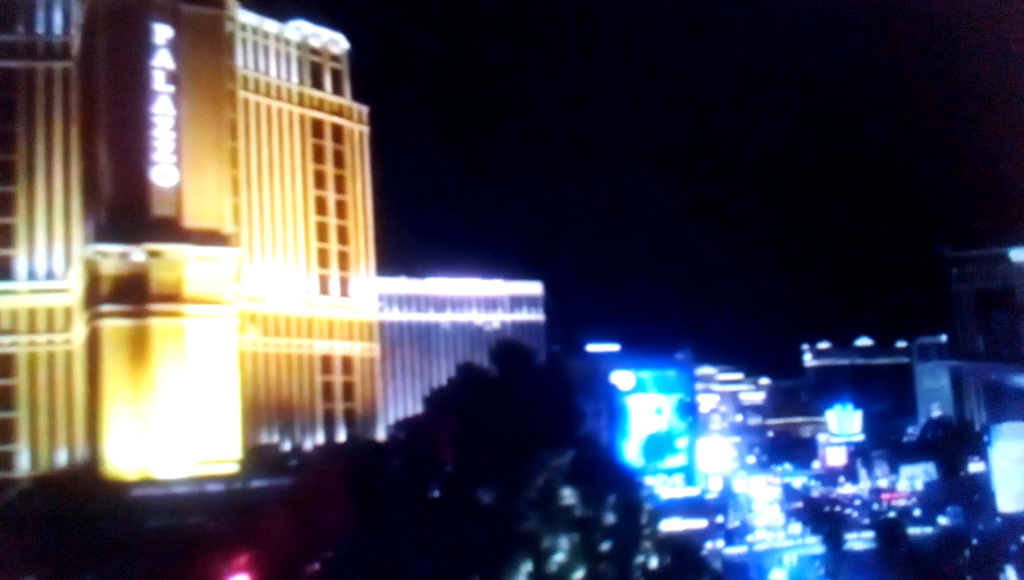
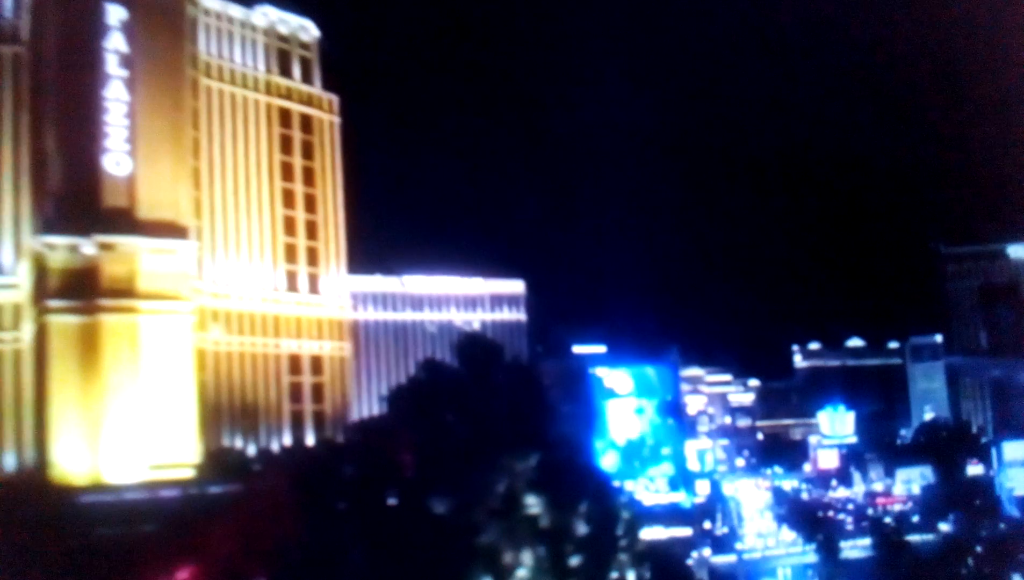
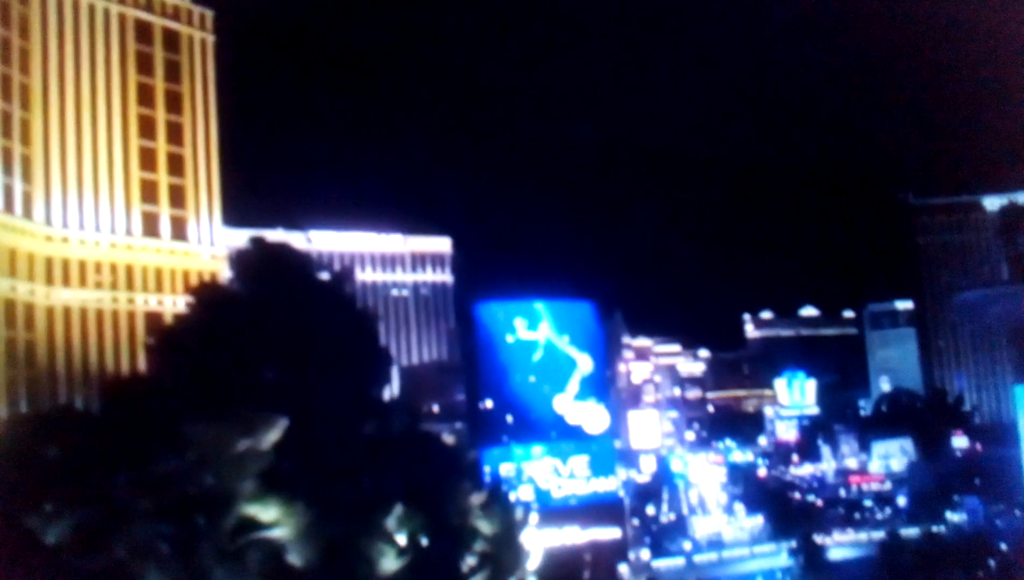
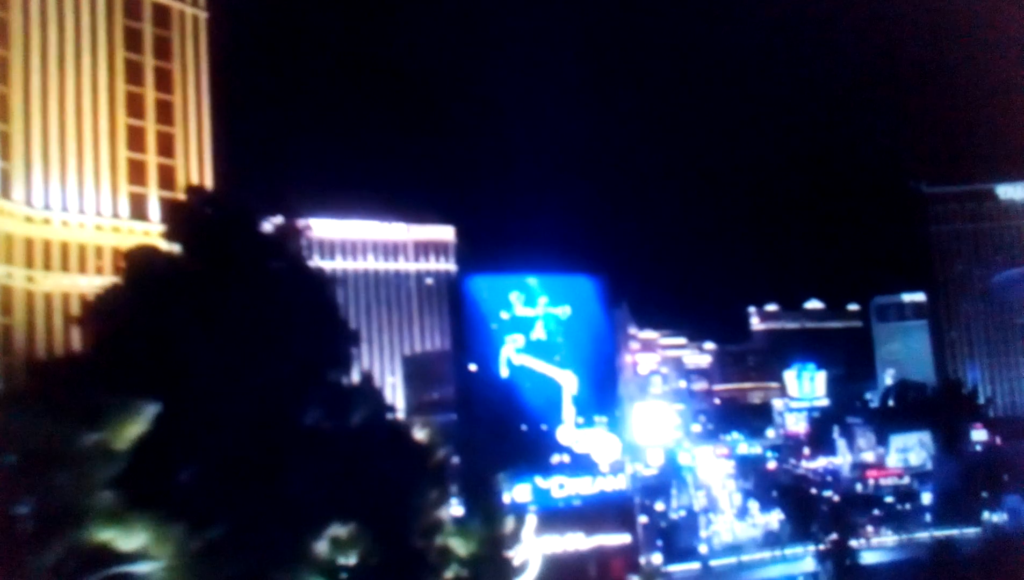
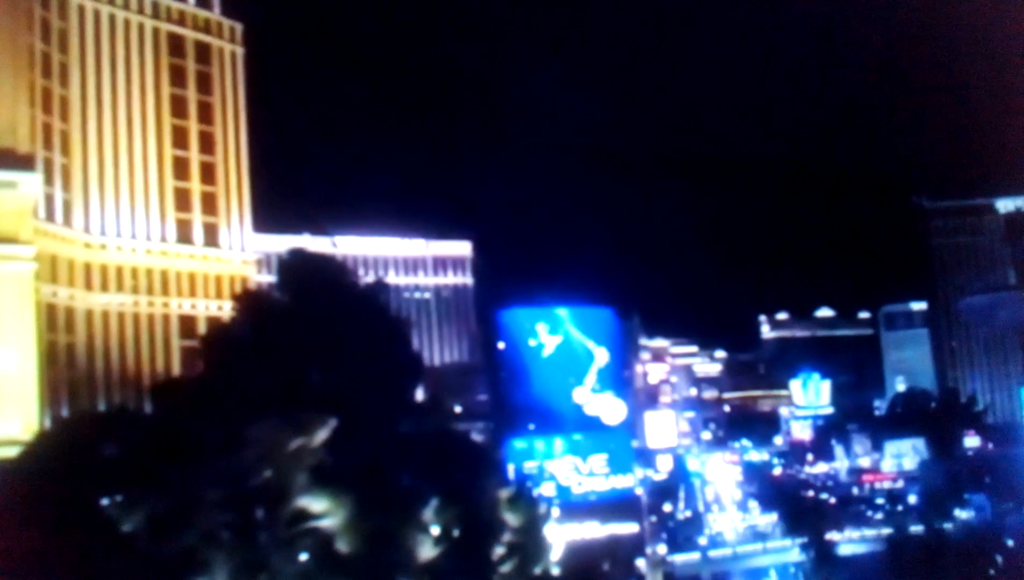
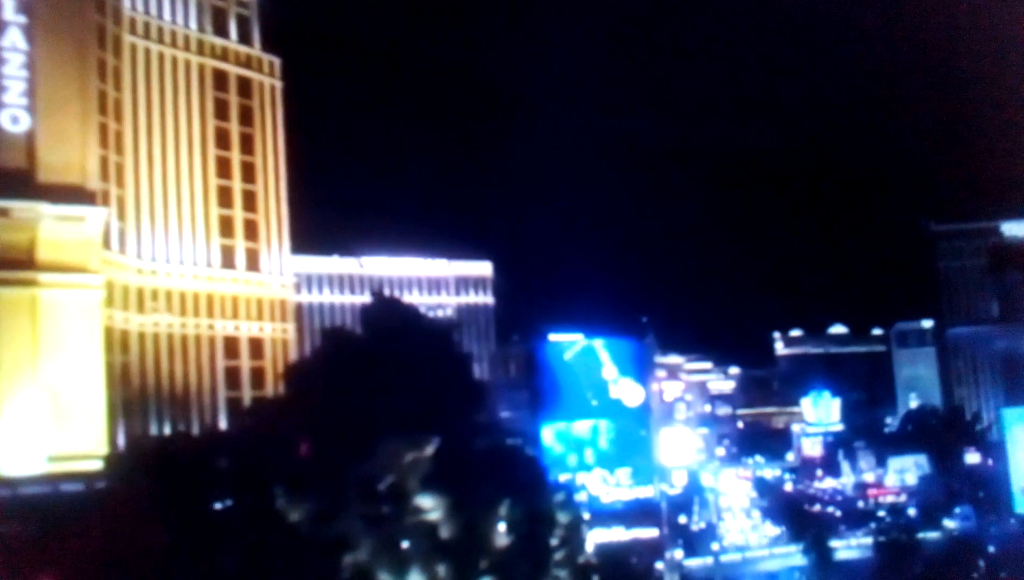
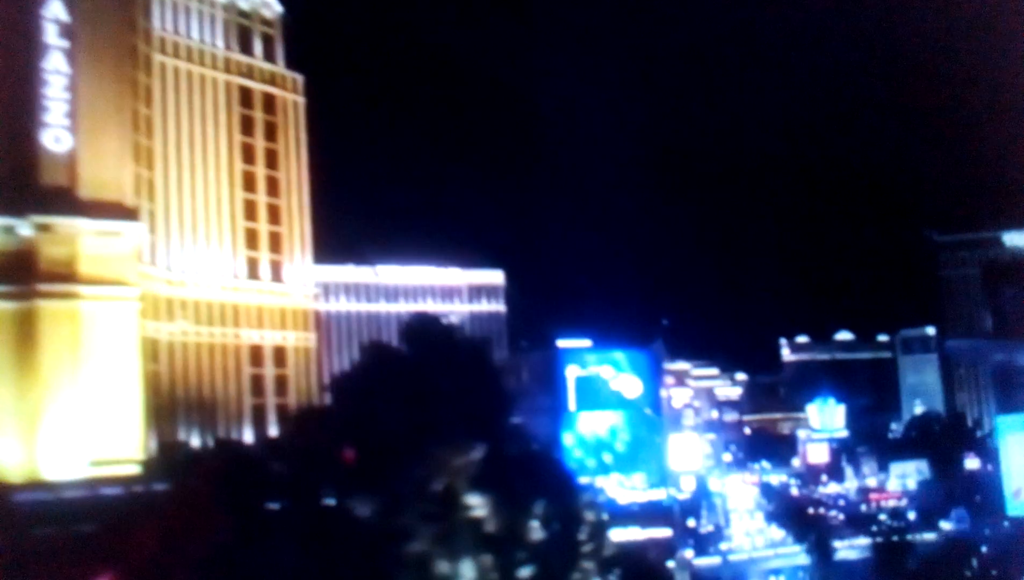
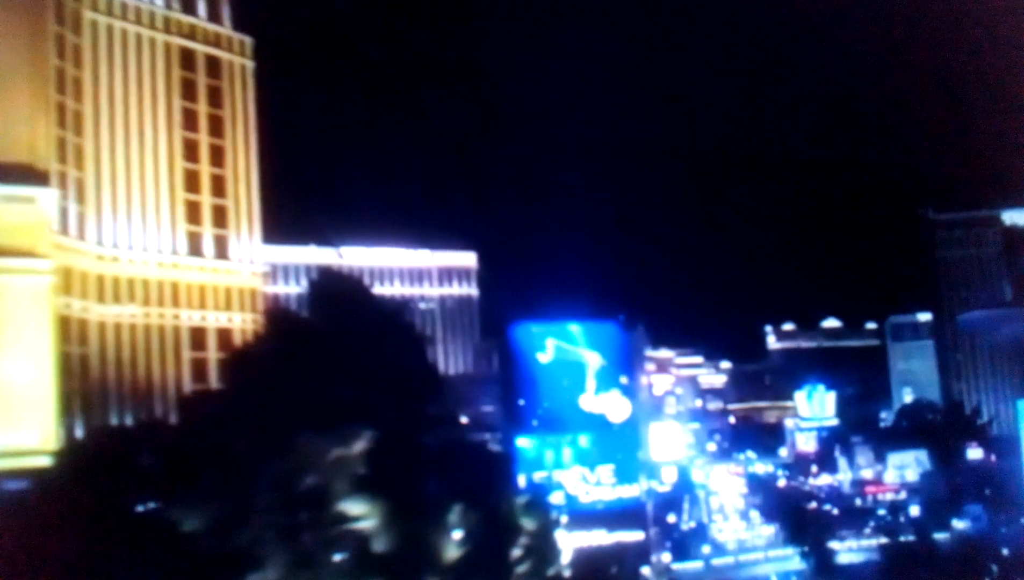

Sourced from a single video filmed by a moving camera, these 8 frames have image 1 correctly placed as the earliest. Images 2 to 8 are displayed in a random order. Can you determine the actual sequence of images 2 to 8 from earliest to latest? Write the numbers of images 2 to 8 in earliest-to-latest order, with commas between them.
2, 7, 6, 8, 5, 3, 4
